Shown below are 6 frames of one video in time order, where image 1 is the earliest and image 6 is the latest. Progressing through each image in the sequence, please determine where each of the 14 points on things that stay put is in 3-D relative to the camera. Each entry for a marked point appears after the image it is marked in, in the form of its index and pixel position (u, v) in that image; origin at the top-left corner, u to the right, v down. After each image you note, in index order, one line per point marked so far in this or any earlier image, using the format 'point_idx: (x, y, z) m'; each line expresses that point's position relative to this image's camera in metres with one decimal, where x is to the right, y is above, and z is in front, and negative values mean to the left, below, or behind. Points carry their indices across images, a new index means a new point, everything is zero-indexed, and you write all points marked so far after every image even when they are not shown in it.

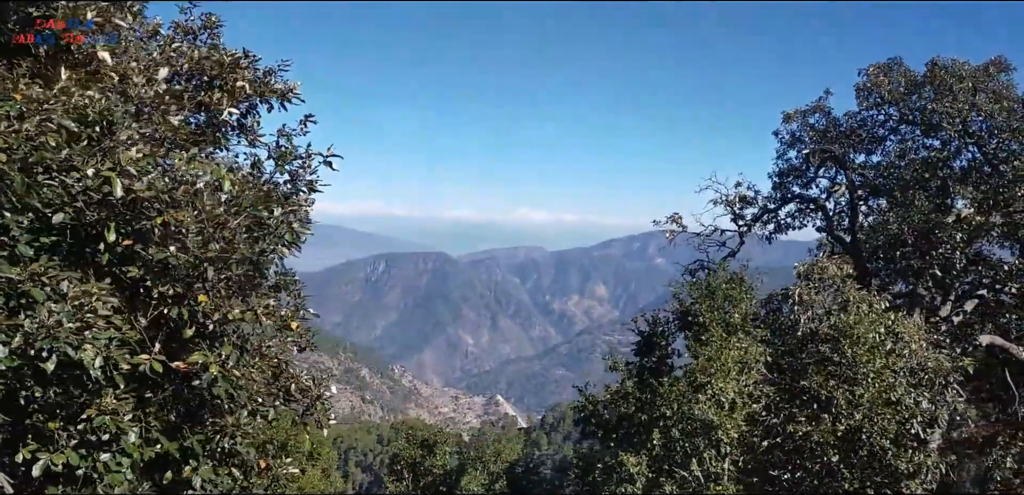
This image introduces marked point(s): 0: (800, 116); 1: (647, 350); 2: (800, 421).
0: (+7.7, +3.4, +16.0) m
1: (+2.1, -1.6, +9.2) m
2: (+3.8, -2.4, +8.2) m
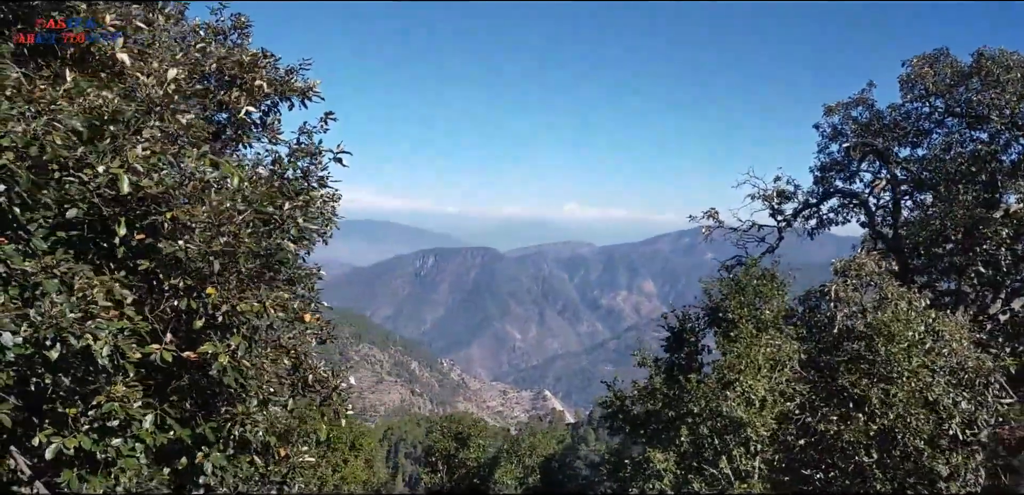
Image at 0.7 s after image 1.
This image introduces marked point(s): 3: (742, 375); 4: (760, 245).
0: (+8.5, +3.5, +15.5) m
1: (+2.5, -1.5, +9.1) m
2: (+4.1, -2.3, +8.0) m
3: (+3.0, -1.7, +7.9) m
4: (+6.6, 0.0, +15.8) m
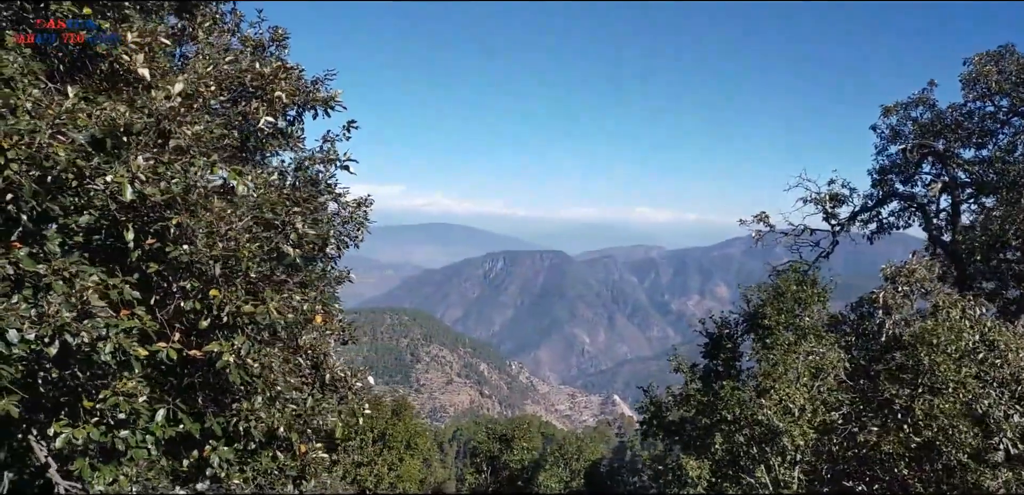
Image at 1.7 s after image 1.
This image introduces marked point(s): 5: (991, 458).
0: (+9.6, +3.4, +14.7) m
1: (+3.0, -1.6, +8.9) m
2: (+4.5, -2.4, +7.7) m
3: (+3.4, -1.8, +7.7) m
4: (+7.7, -0.1, +15.2) m
5: (+5.9, -2.6, +7.4) m
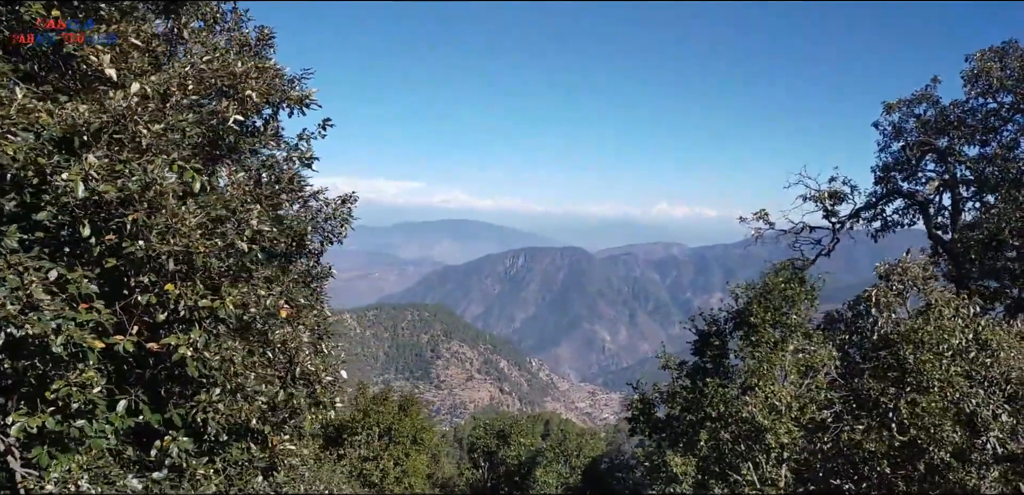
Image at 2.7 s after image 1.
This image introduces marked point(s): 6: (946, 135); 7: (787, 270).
0: (+9.5, +3.5, +14.6) m
1: (+2.8, -1.5, +8.9) m
2: (+4.3, -2.3, +7.7) m
3: (+3.2, -1.7, +7.7) m
4: (+7.6, 0.0, +15.1) m
5: (+5.7, -2.6, +7.3) m
6: (+9.8, +2.5, +13.5) m
7: (+4.1, -0.3, +9.0) m
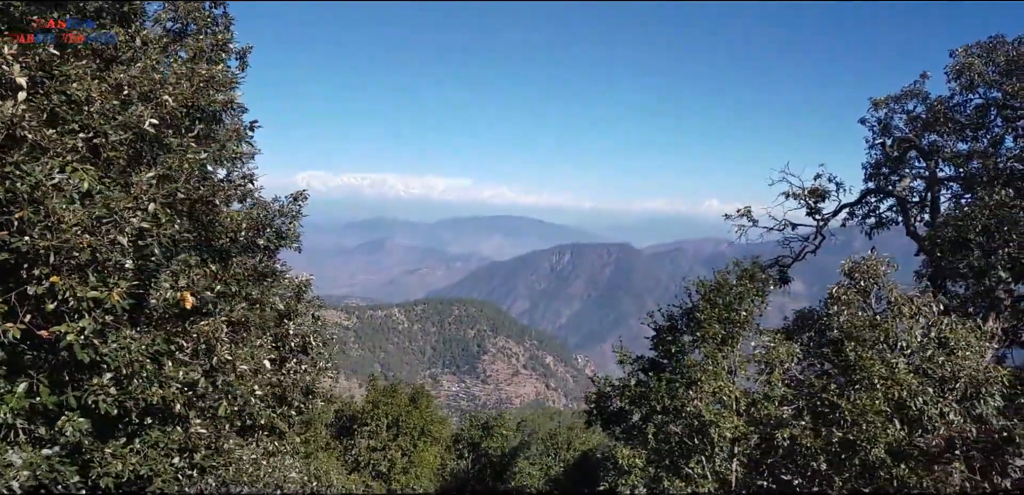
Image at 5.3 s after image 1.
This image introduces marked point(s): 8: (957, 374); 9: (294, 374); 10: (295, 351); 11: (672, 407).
0: (+9.1, +3.5, +14.4) m
1: (+2.2, -1.5, +9.1) m
2: (+3.7, -2.3, +7.7) m
3: (+2.6, -1.7, +7.8) m
4: (+7.2, +0.1, +15.1) m
5: (+5.0, -2.5, +7.4) m
6: (+9.4, +2.6, +13.4) m
7: (+3.5, -0.3, +9.1) m
8: (+5.9, -1.7, +7.9) m
9: (-4.1, -2.4, +11.5) m
10: (-4.1, -2.0, +11.5) m
11: (+2.2, -2.2, +8.1) m
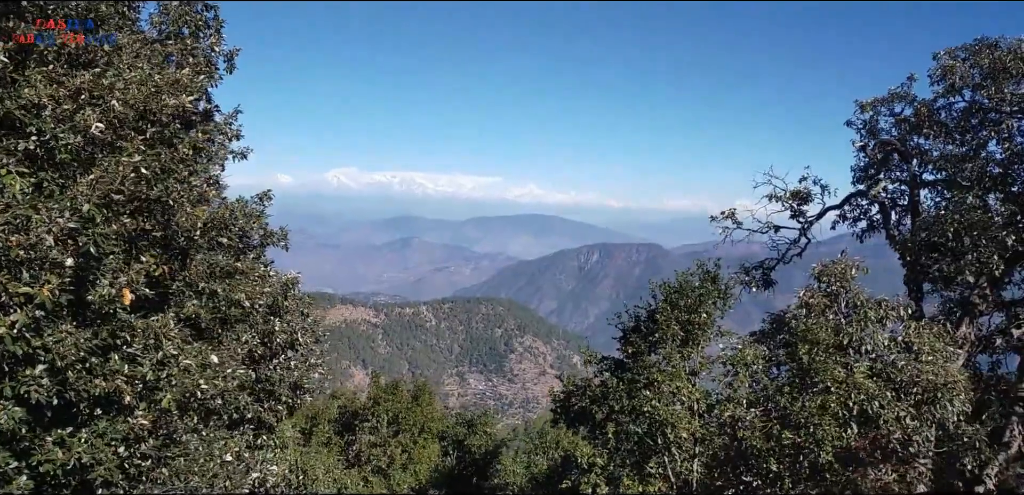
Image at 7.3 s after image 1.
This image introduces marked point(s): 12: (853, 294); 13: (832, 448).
0: (+8.8, +3.4, +14.4) m
1: (+1.7, -1.5, +9.2) m
2: (+3.2, -2.3, +7.8) m
3: (+2.0, -1.7, +7.9) m
4: (+6.9, 0.0, +15.1) m
5: (+4.5, -2.6, +7.5) m
6: (+9.0, +2.5, +13.4) m
7: (+3.1, -0.3, +9.2) m
8: (+5.4, -1.7, +8.0) m
9: (-4.6, -2.4, +11.7) m
10: (-4.5, -1.9, +11.7) m
11: (+1.7, -2.2, +8.2) m
12: (+5.1, -0.7, +8.9) m
13: (+3.9, -2.4, +7.3) m
